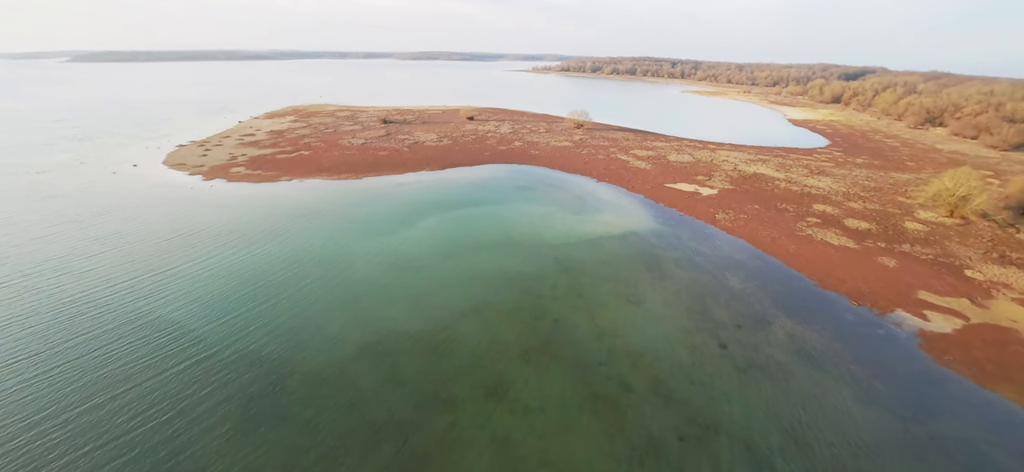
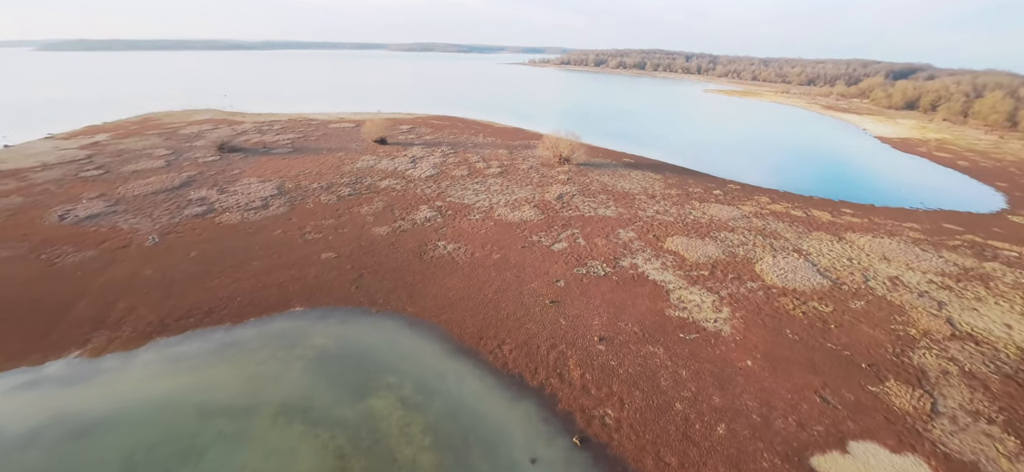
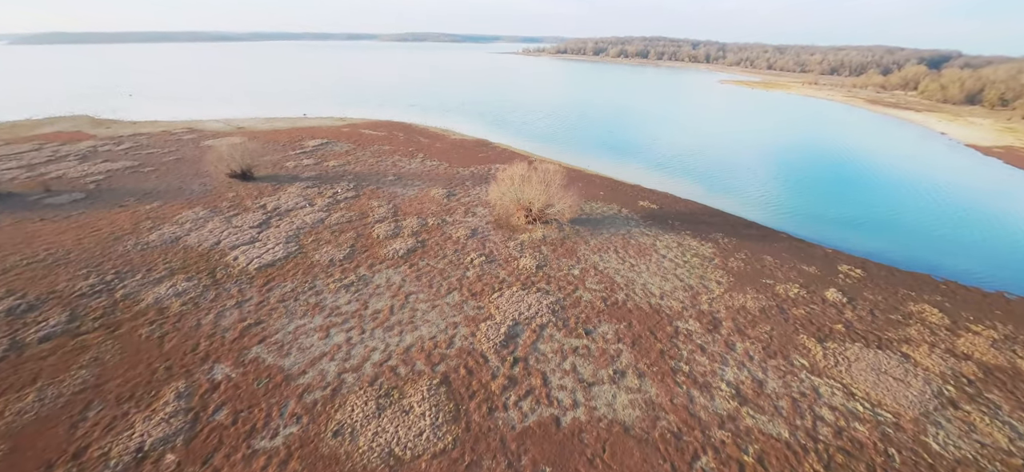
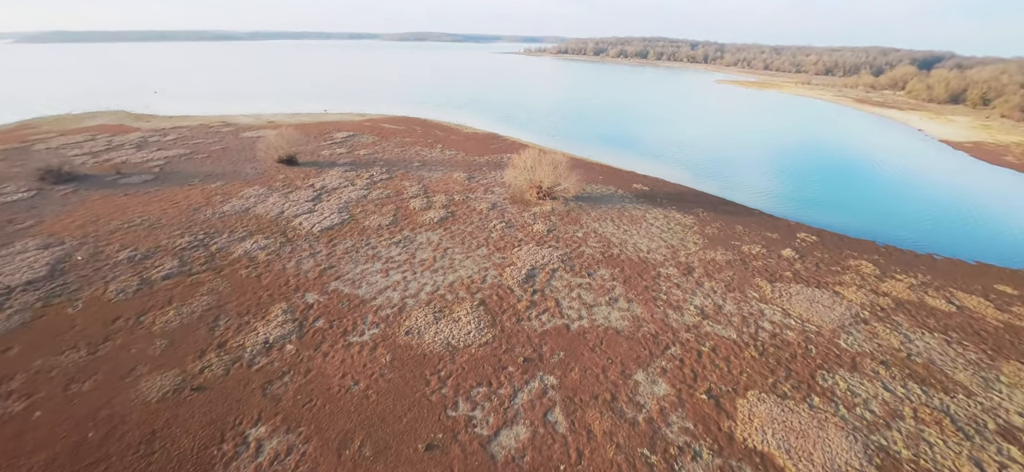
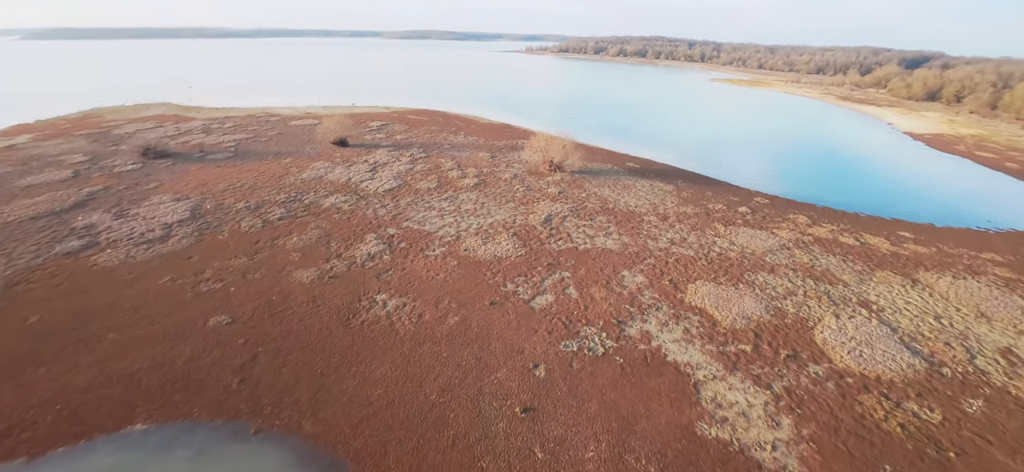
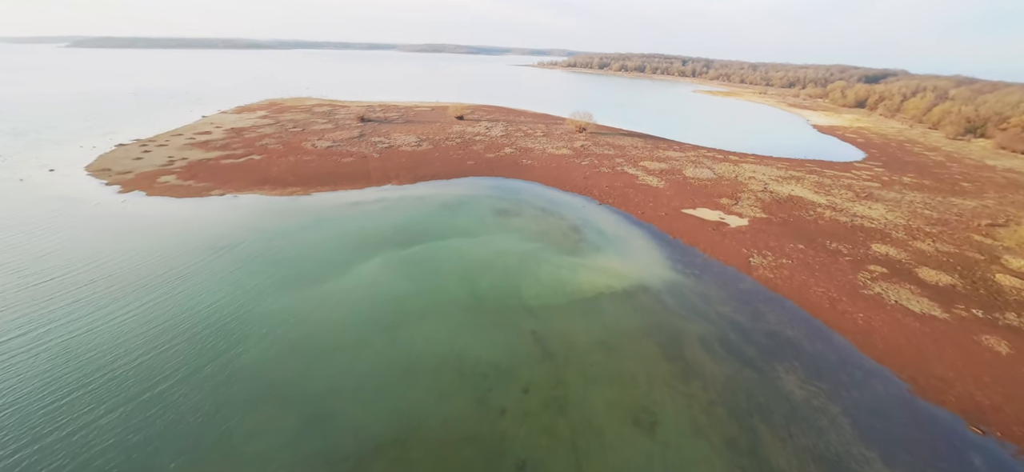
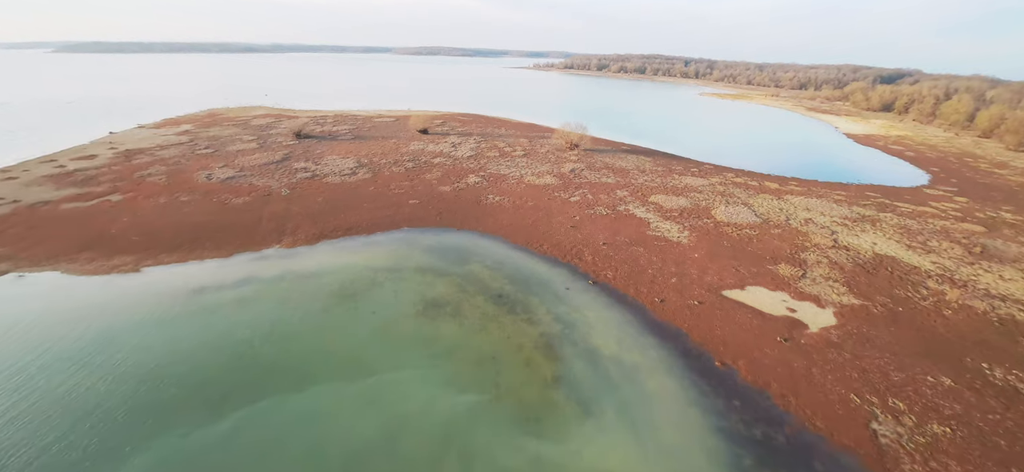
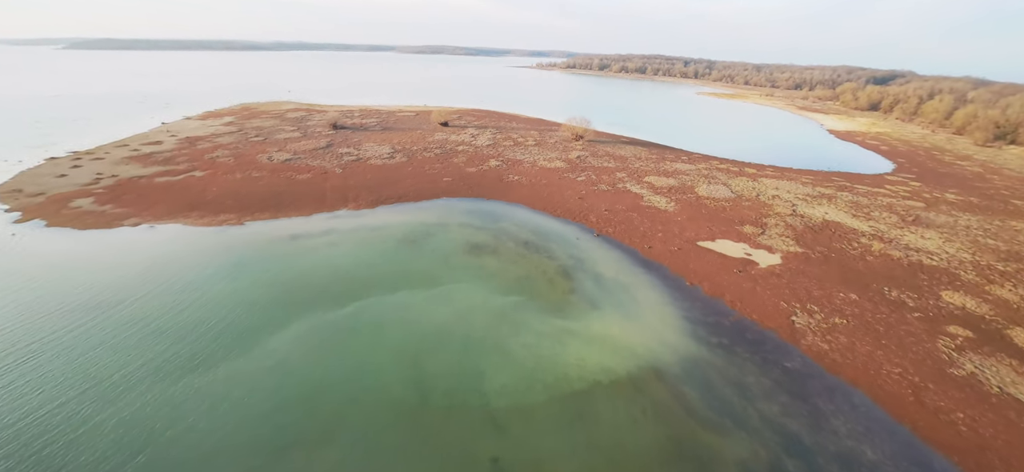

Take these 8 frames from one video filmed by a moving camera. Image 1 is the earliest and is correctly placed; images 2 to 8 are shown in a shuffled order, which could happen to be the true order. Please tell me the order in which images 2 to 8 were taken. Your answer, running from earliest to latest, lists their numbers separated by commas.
6, 8, 7, 2, 5, 4, 3
